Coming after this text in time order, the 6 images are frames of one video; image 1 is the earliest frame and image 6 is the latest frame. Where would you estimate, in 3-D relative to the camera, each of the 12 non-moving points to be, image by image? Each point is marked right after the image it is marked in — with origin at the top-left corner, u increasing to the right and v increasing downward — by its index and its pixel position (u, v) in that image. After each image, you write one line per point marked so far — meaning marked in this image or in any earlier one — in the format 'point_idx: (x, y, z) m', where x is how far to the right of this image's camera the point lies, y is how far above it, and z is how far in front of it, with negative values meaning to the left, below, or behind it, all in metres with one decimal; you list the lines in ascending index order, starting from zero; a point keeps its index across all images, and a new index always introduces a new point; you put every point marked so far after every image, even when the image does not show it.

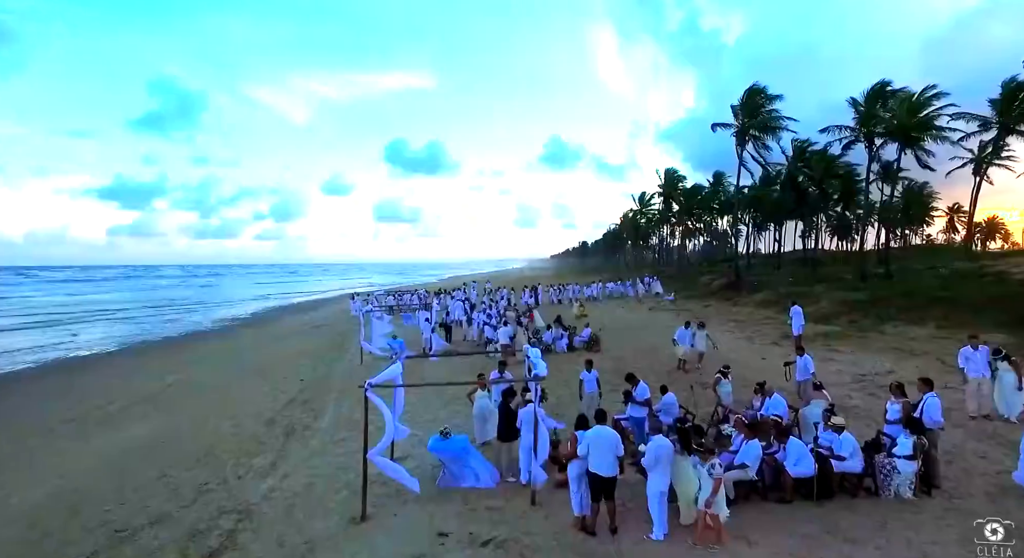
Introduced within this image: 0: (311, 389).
0: (-6.5, -3.5, +15.3) m
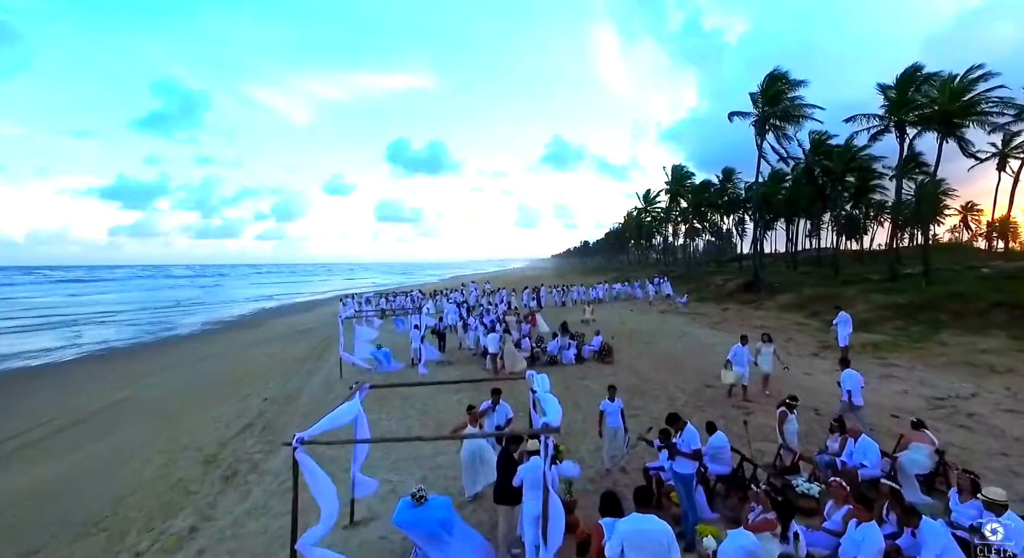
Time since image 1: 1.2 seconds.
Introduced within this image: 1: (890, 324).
0: (-6.5, -3.6, +13.0) m
1: (+14.5, -1.7, +18.2) m
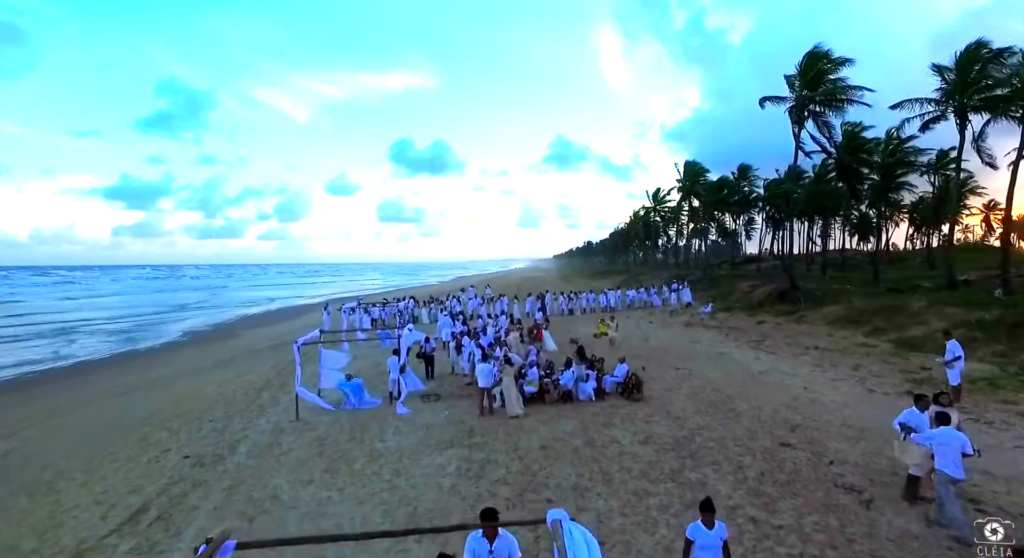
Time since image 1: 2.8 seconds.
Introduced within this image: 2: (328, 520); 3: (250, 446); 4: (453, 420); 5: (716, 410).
0: (-6.4, -4.0, +9.4) m
1: (+14.6, -2.2, +14.6) m
2: (-3.0, -3.9, +7.8) m
3: (-6.2, -3.9, +11.1) m
4: (-1.5, -3.7, +12.5) m
5: (+5.3, -3.4, +12.2) m
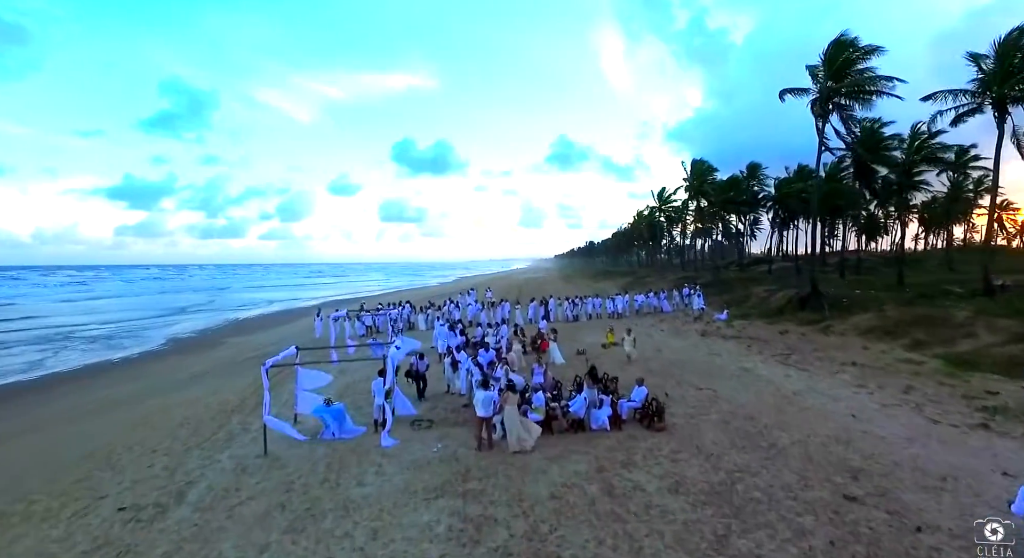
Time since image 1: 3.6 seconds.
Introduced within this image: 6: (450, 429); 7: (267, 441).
0: (-6.4, -4.2, +7.7) m
1: (+14.7, -2.4, +12.7) m
2: (-3.0, -4.2, +6.0) m
3: (-6.1, -4.2, +9.4) m
4: (-1.5, -4.0, +10.7) m
5: (+5.3, -3.6, +10.4) m
6: (-1.6, -3.9, +12.3) m
7: (-6.1, -4.0, +11.7) m
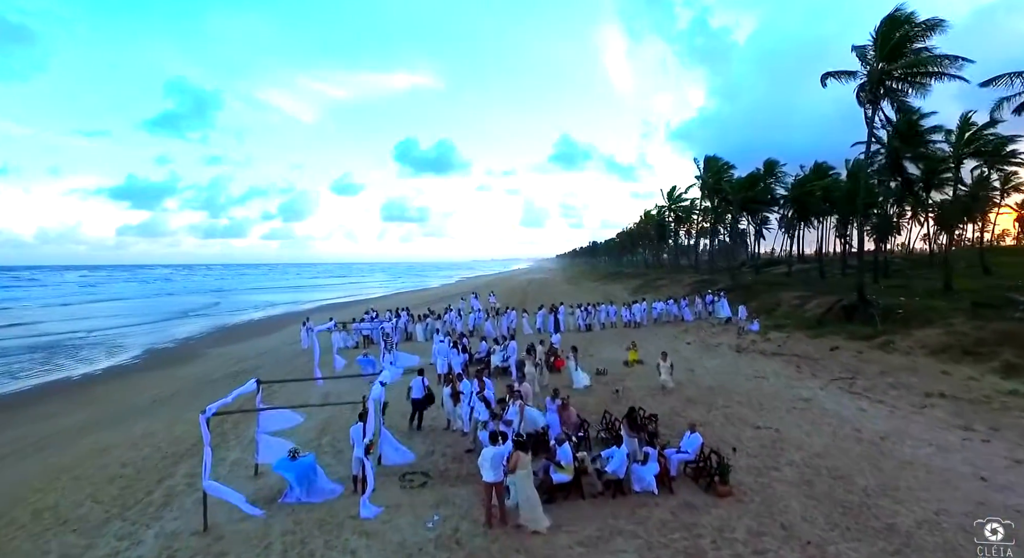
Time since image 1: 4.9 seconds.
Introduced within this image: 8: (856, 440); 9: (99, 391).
0: (-6.0, -4.6, +5.0) m
1: (+15.1, -2.8, +9.9) m
2: (-2.7, -4.5, +3.3) m
3: (-5.8, -4.5, +6.7) m
4: (-1.1, -4.3, +8.0) m
5: (+5.7, -4.0, +7.7) m
6: (-1.2, -4.2, +9.6) m
7: (-5.7, -4.3, +9.0) m
8: (+7.9, -3.7, +10.9) m
9: (-17.1, -4.6, +19.6) m
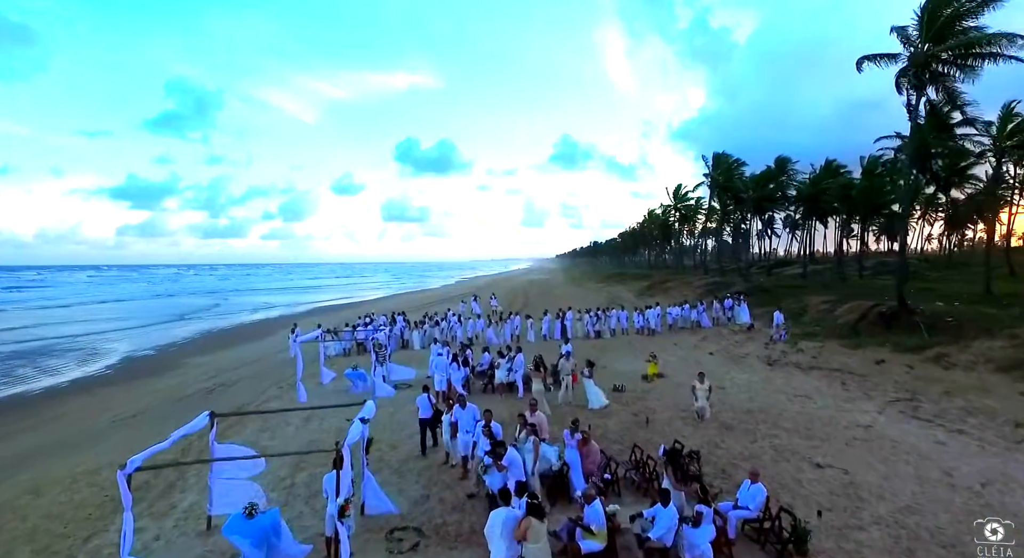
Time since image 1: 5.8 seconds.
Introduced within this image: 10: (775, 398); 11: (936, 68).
0: (-5.8, -4.7, +2.9) m
1: (+15.3, -2.9, +7.9) m
2: (-2.4, -4.7, +1.3) m
3: (-5.5, -4.7, +4.6) m
4: (-0.9, -4.5, +5.9) m
5: (+5.9, -4.2, +5.6) m
6: (-1.0, -4.4, +7.6) m
7: (-5.5, -4.5, +7.0) m
8: (+8.1, -3.8, +8.8) m
9: (-16.9, -4.8, +17.5) m
10: (+8.1, -3.6, +14.6) m
11: (+17.4, +8.6, +19.4) m
